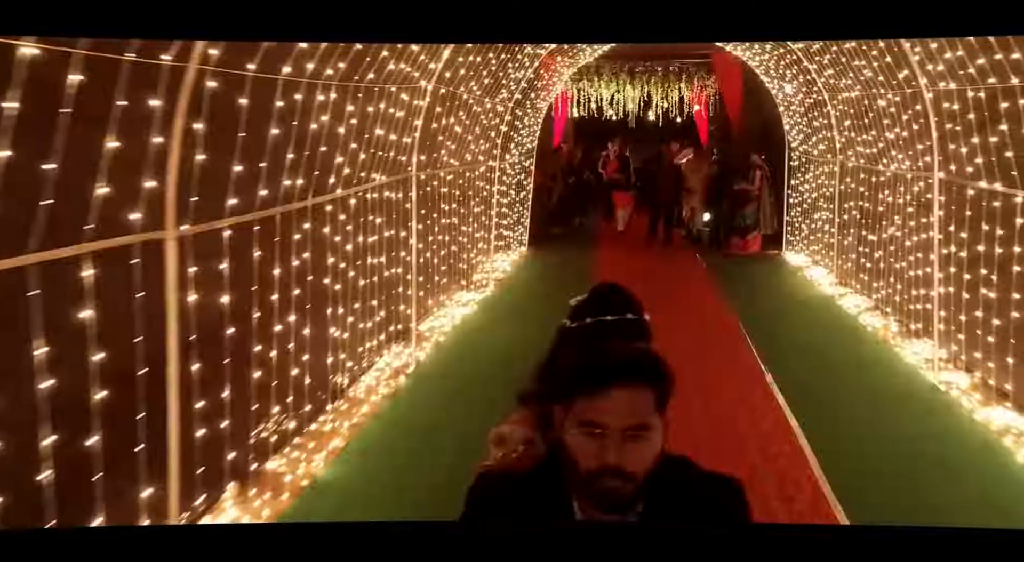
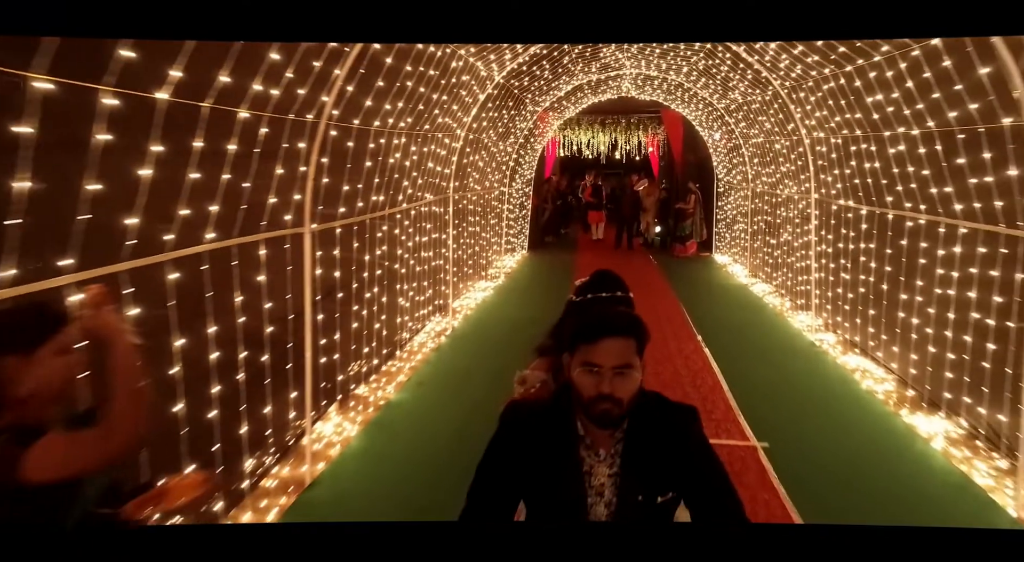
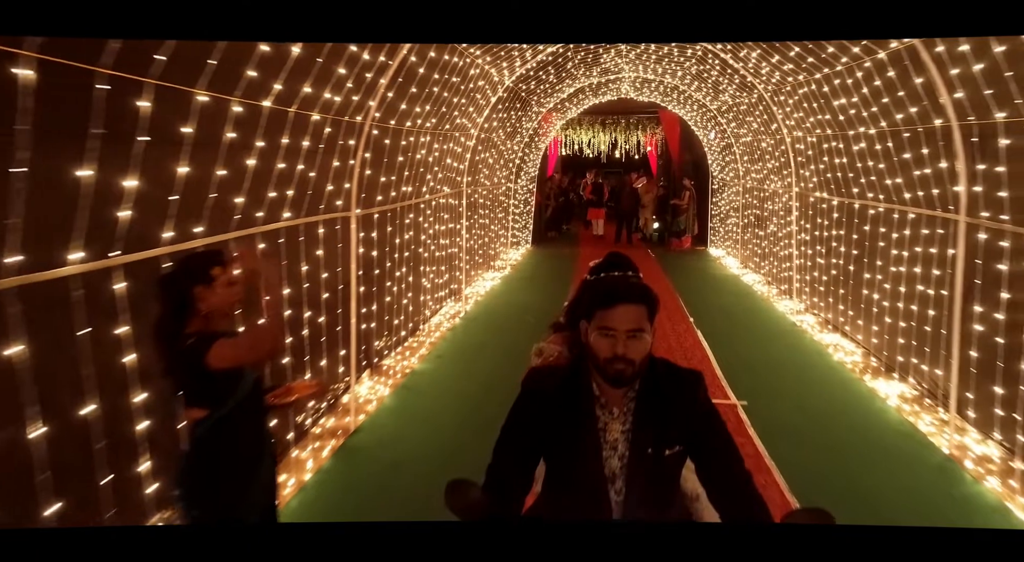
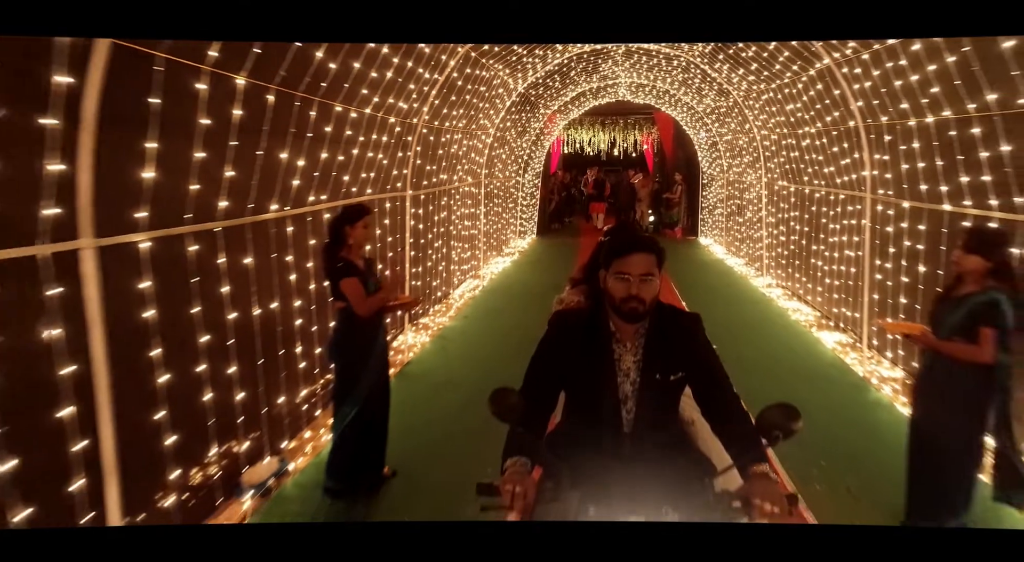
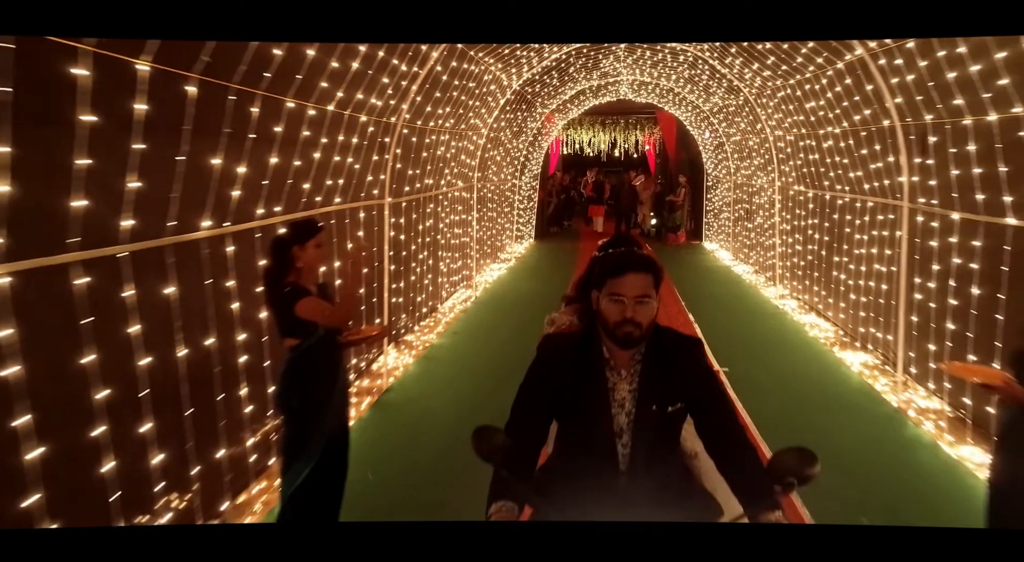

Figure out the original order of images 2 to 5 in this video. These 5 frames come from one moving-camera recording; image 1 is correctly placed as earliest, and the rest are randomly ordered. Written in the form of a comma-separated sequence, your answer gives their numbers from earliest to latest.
2, 3, 5, 4
